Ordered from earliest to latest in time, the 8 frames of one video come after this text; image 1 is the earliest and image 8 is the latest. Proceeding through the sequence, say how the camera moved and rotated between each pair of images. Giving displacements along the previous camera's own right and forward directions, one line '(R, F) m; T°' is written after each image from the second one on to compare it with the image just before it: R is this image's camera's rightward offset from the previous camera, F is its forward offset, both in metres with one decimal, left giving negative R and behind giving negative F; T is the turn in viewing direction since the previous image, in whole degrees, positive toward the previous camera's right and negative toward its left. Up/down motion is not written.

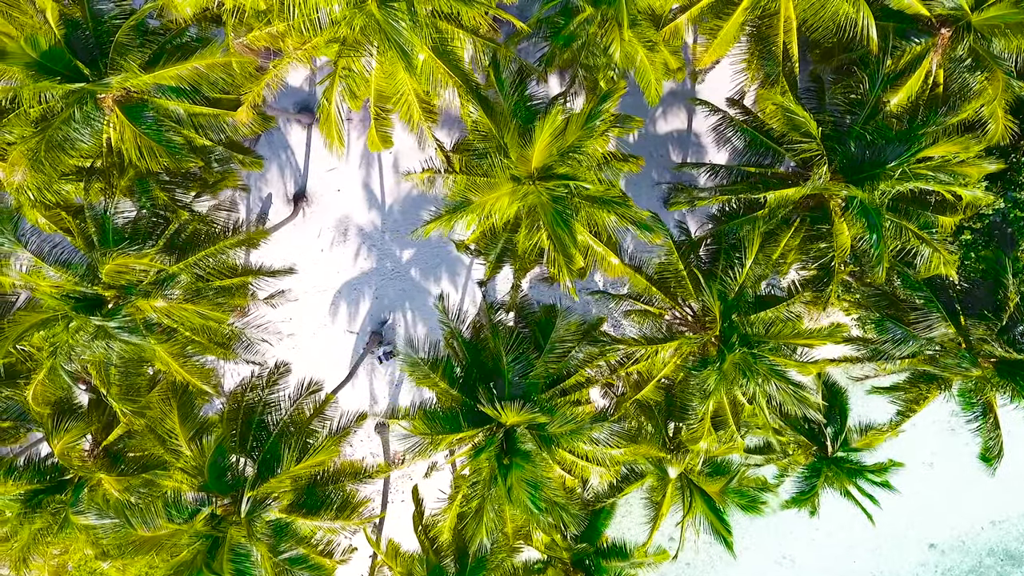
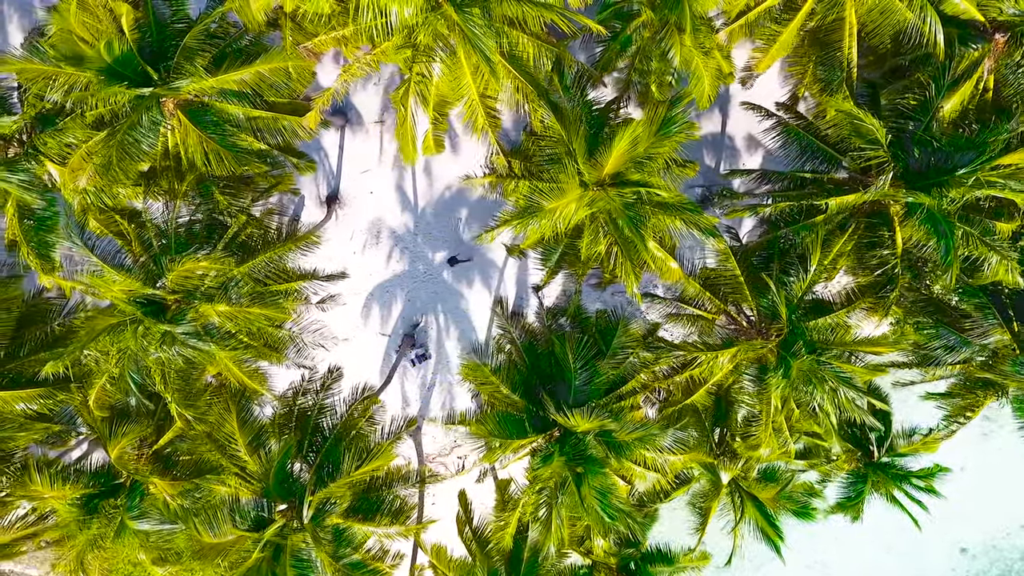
(-1.2, 0.0) m; 0°
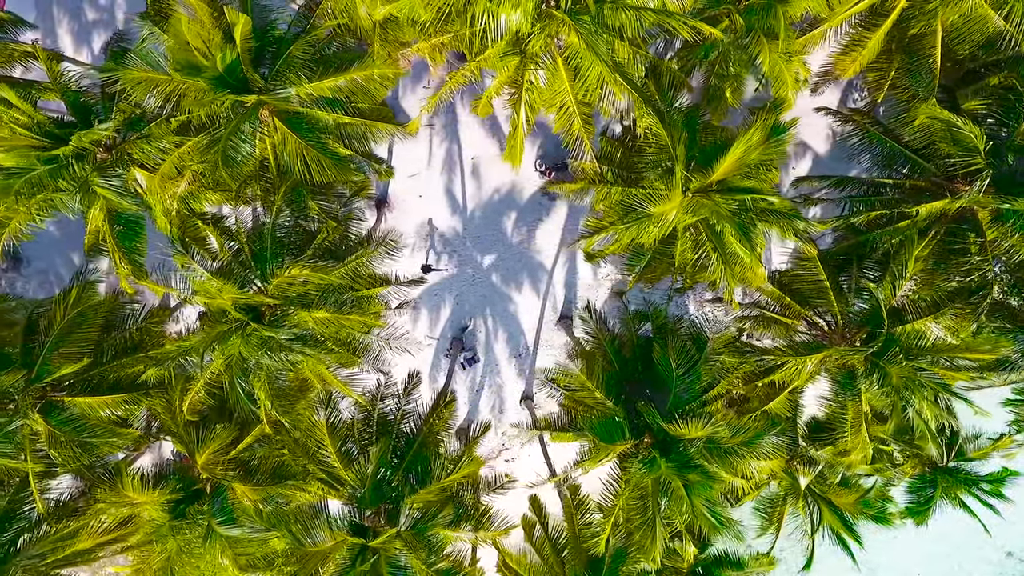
(-1.9, 0.0) m; 0°
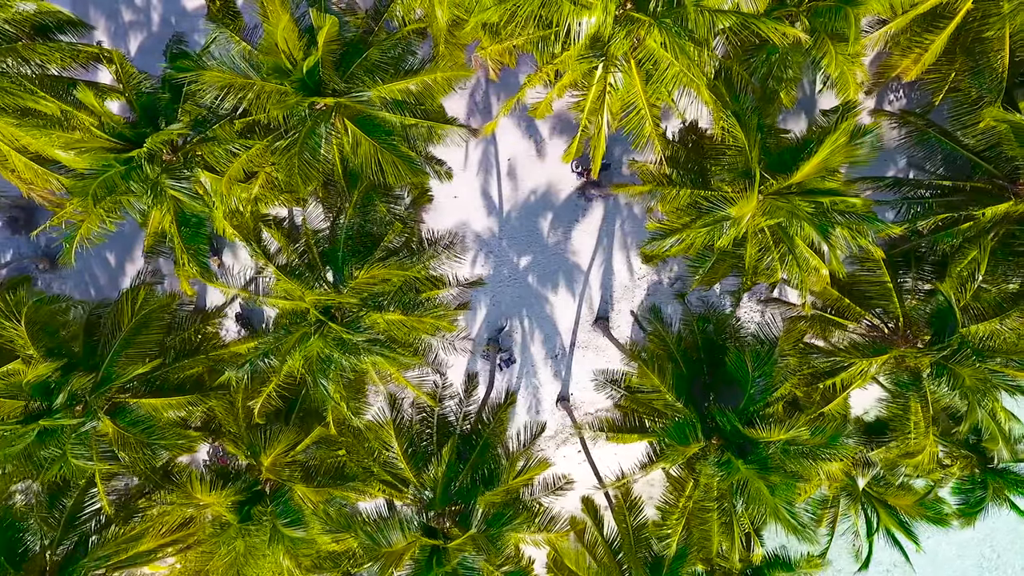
(-1.4, 0.0) m; 0°
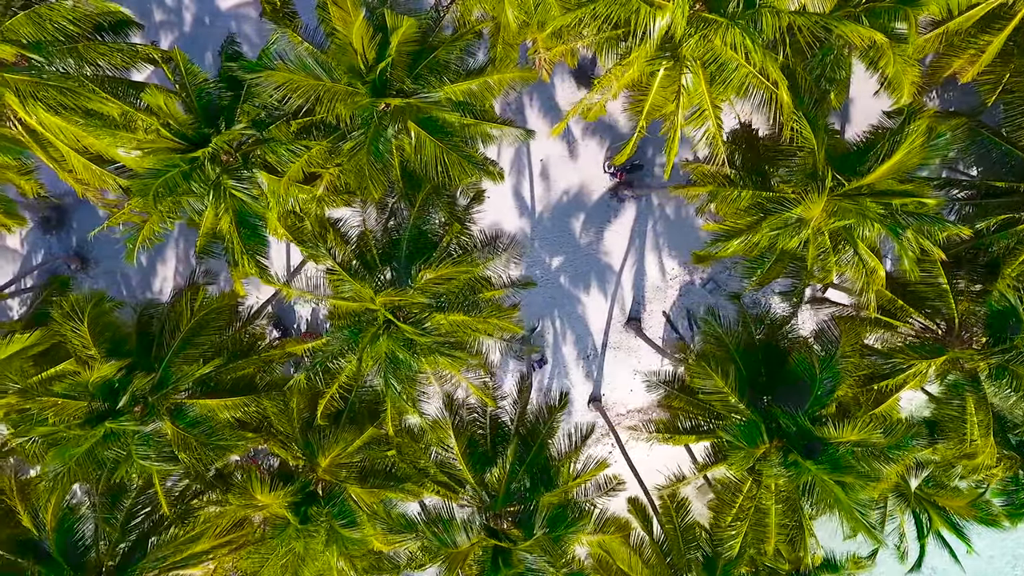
(-1.2, 0.0) m; 0°
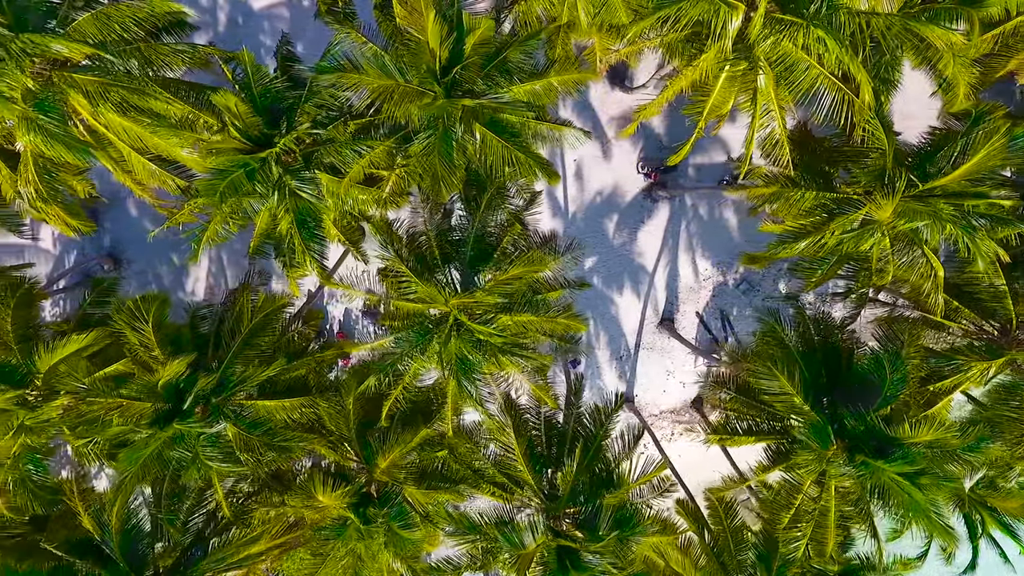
(-1.3, 0.0) m; 0°
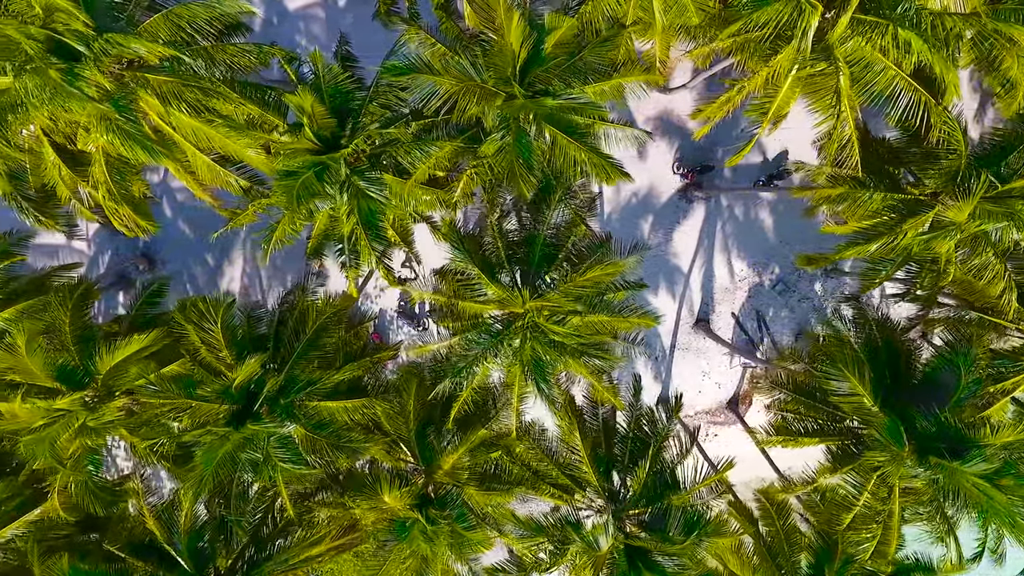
(-1.4, 0.0) m; 0°
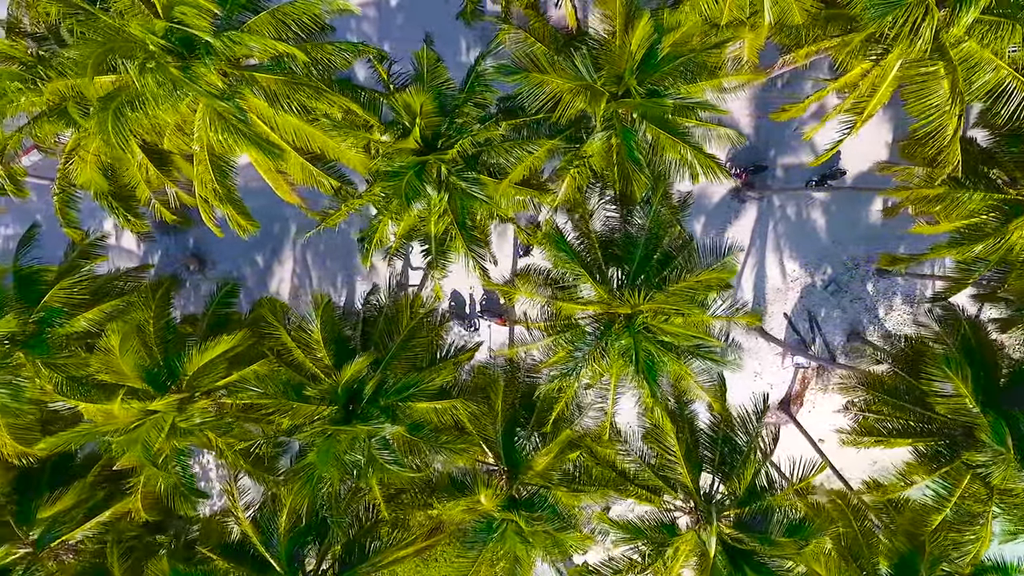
(-2.0, 0.0) m; 0°
